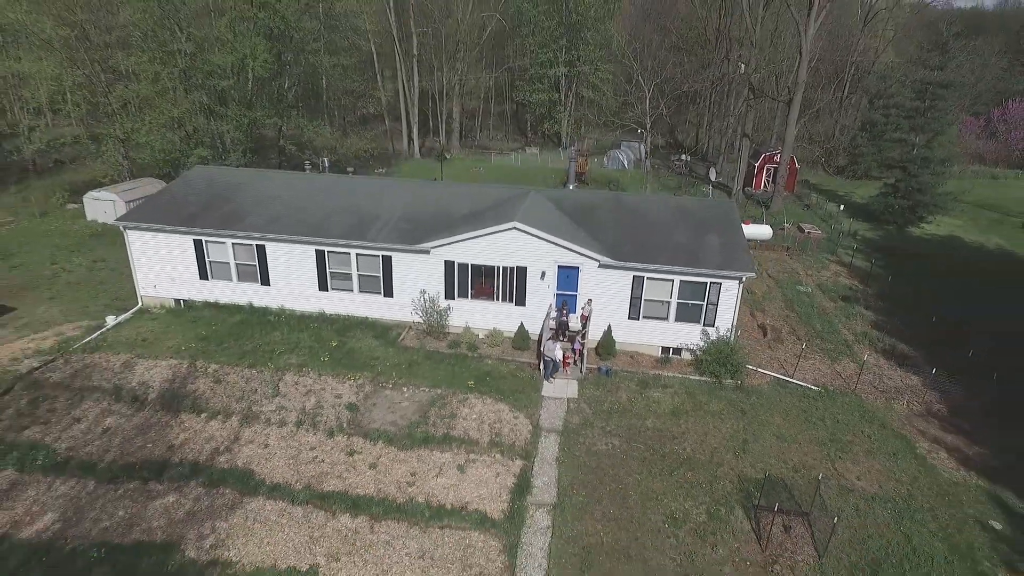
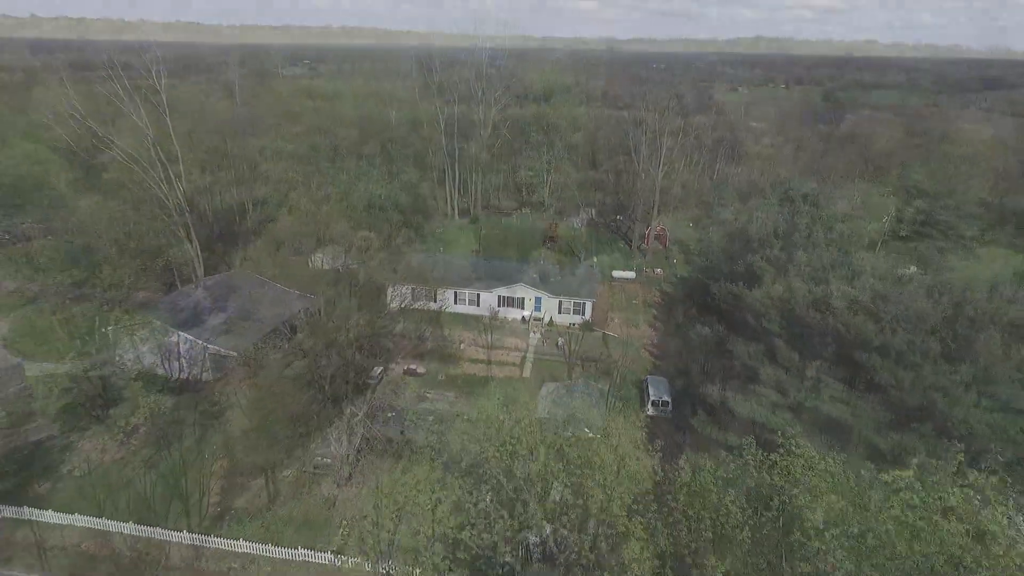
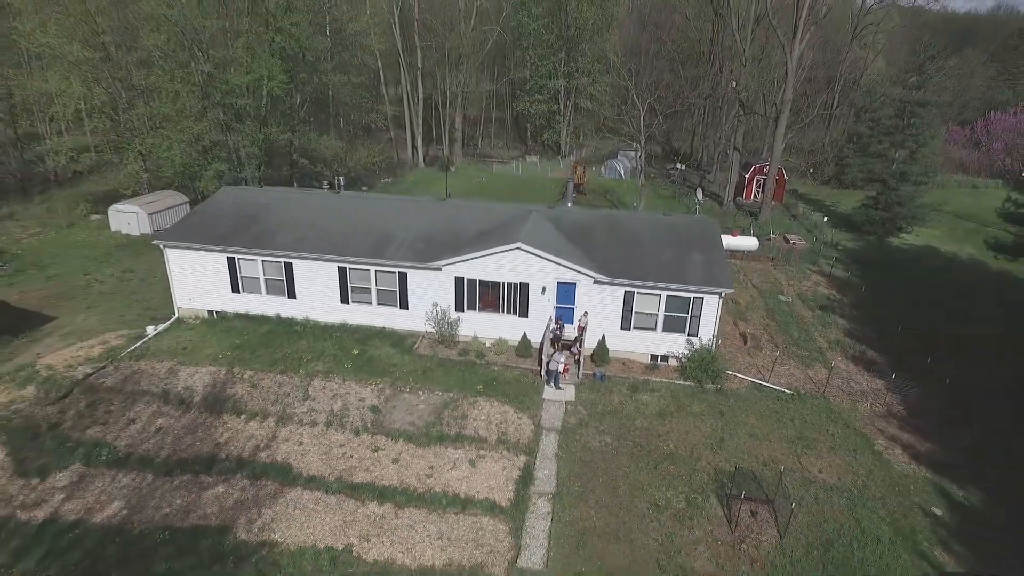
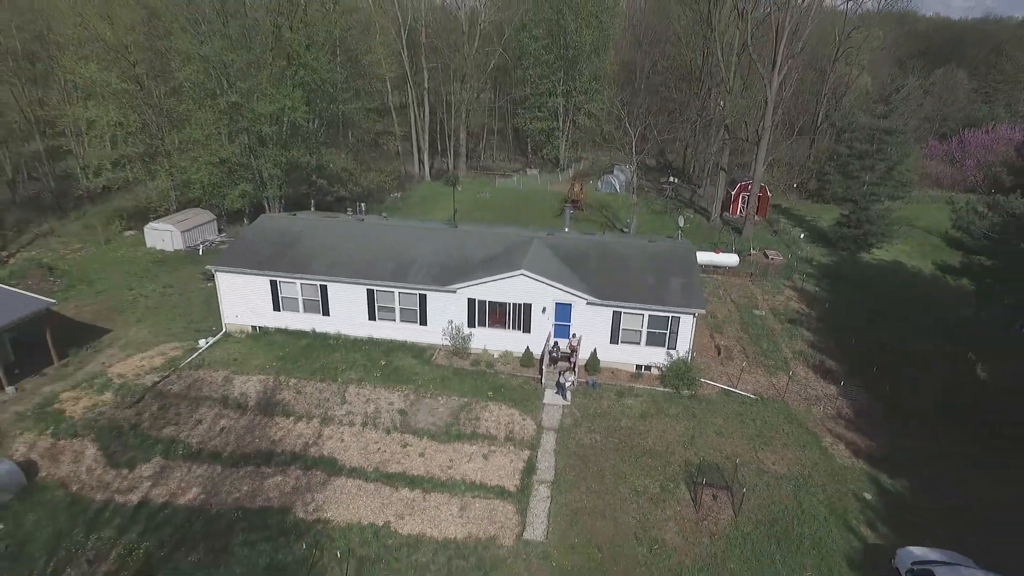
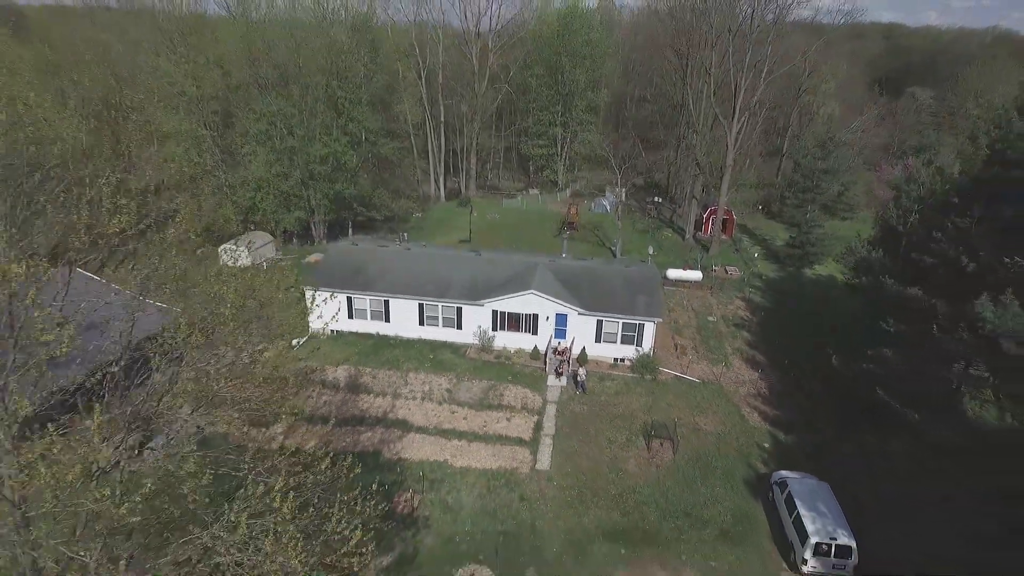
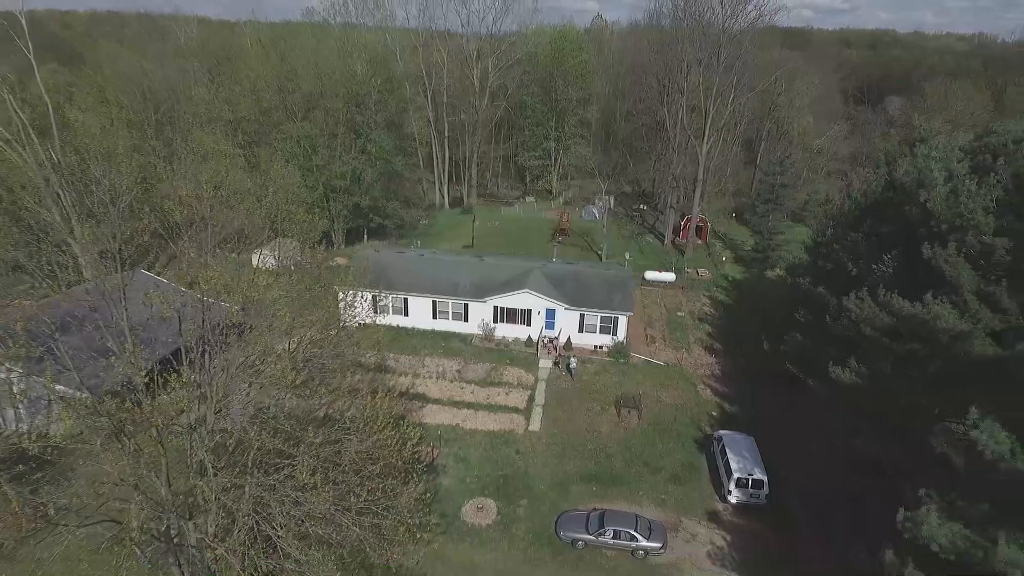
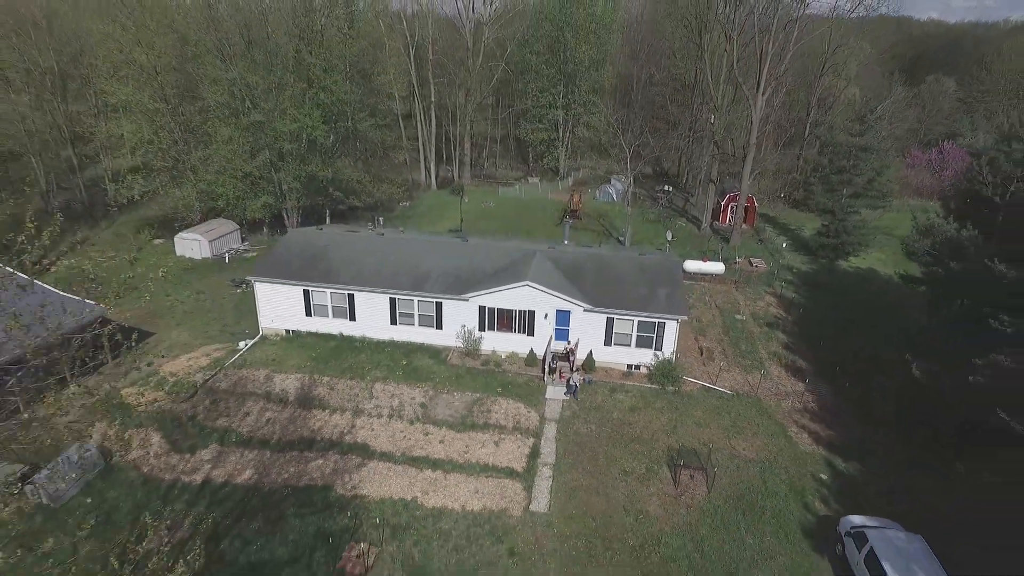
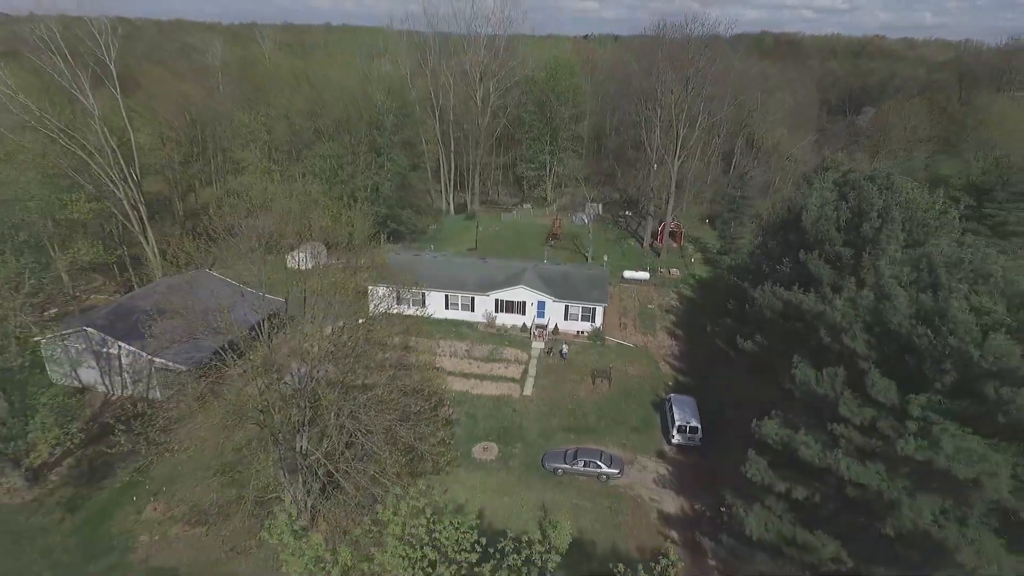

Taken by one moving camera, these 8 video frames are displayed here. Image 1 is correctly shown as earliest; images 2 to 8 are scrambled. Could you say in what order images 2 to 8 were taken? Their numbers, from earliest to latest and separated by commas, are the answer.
3, 4, 7, 5, 6, 8, 2
